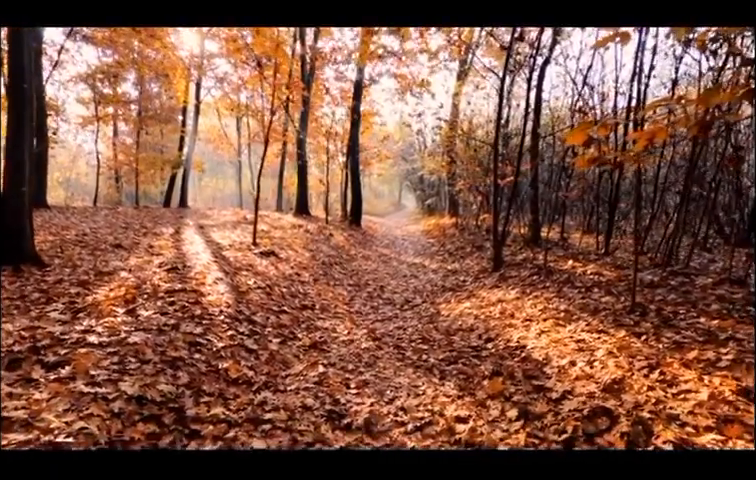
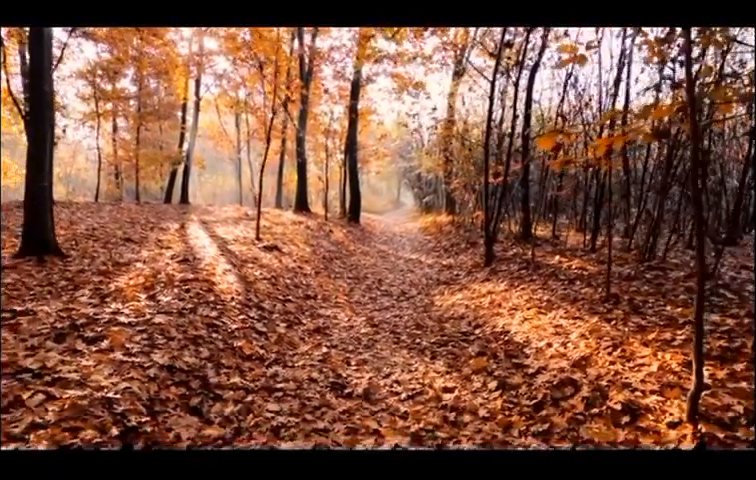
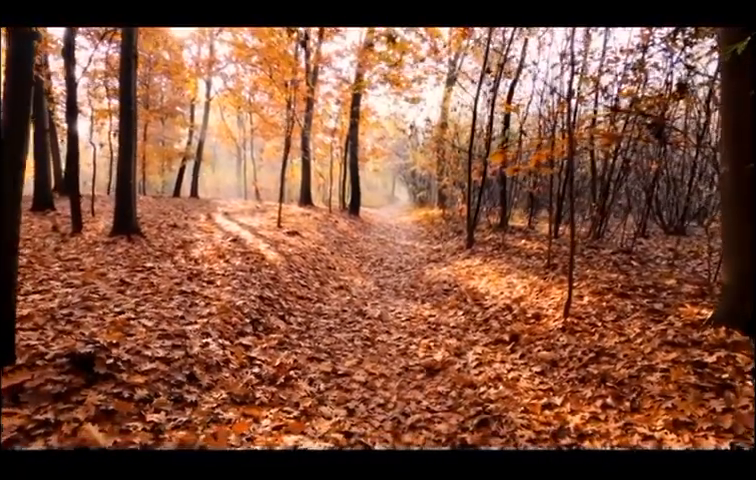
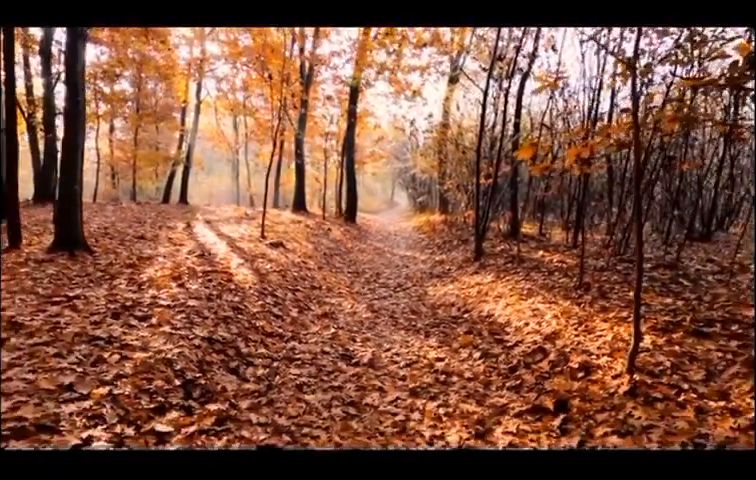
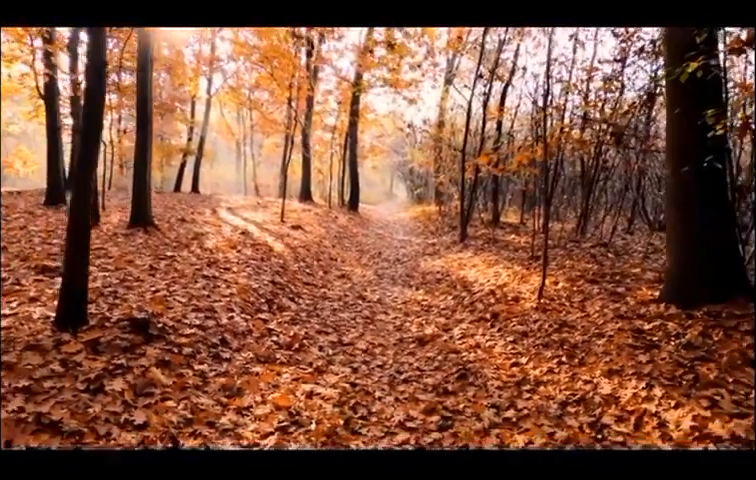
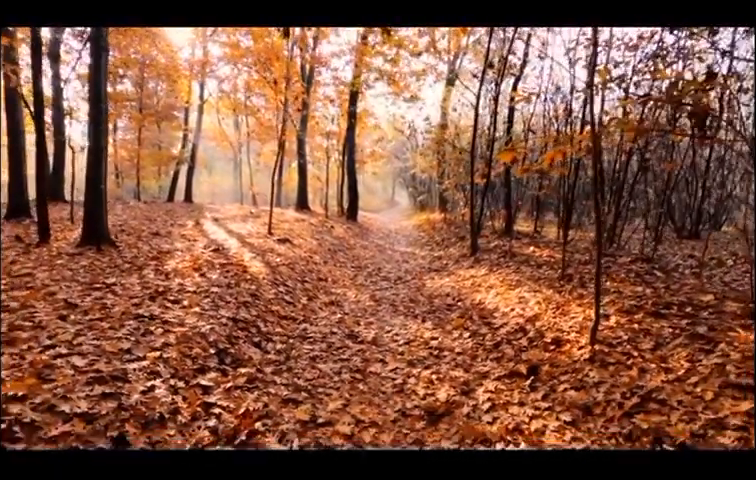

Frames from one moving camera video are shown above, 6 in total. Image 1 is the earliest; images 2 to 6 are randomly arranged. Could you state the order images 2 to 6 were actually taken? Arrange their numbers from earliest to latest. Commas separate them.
2, 4, 6, 3, 5
